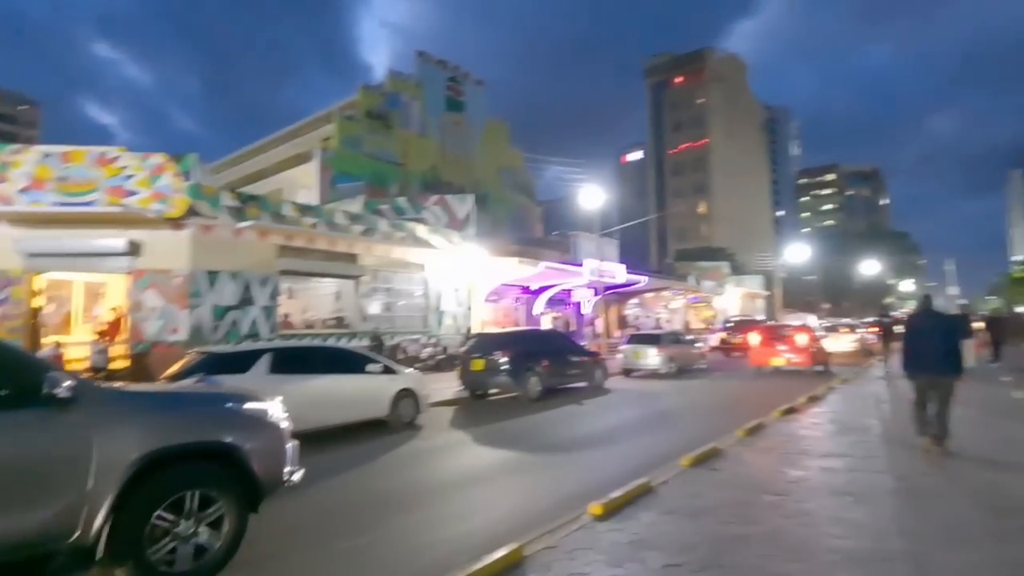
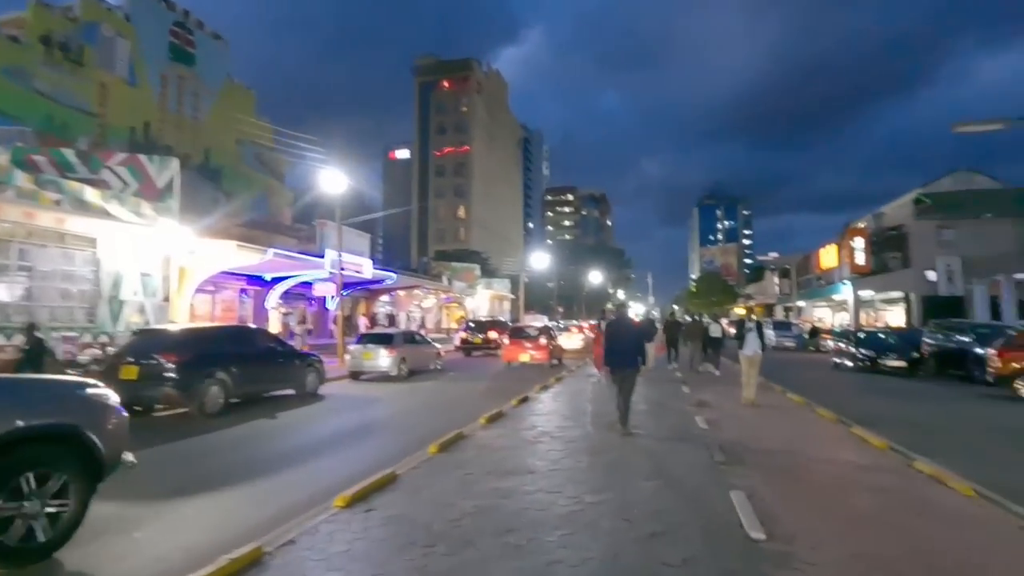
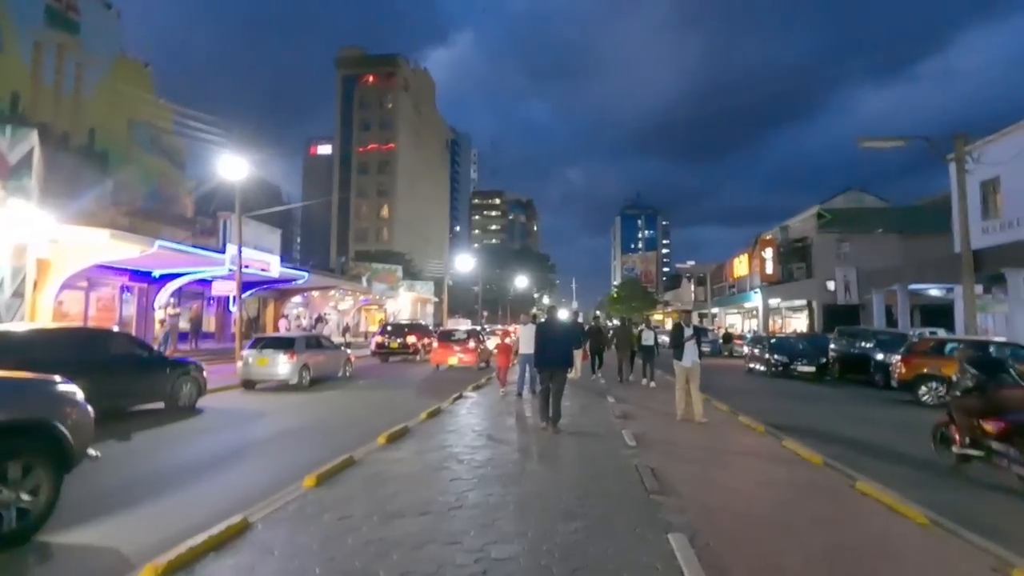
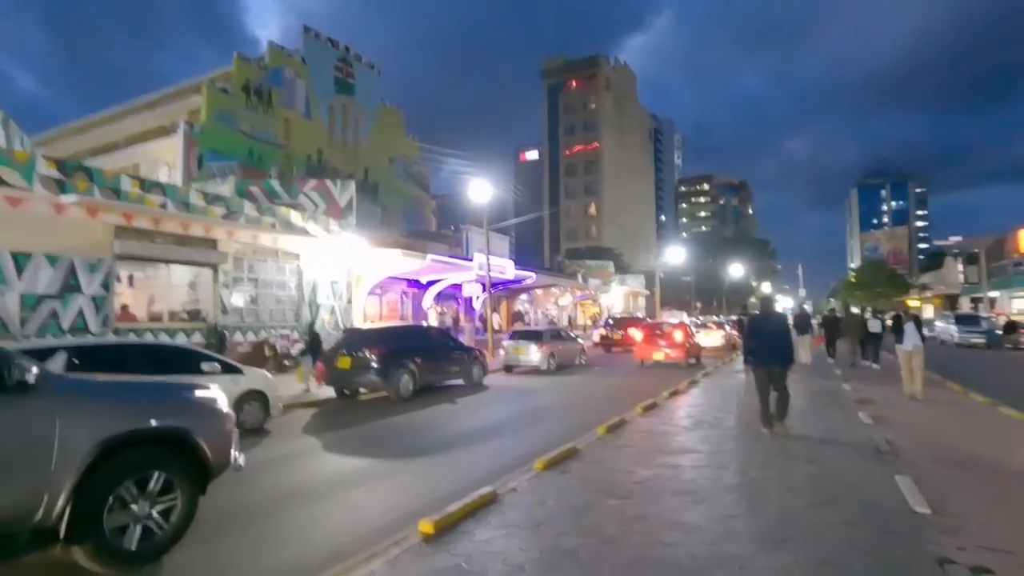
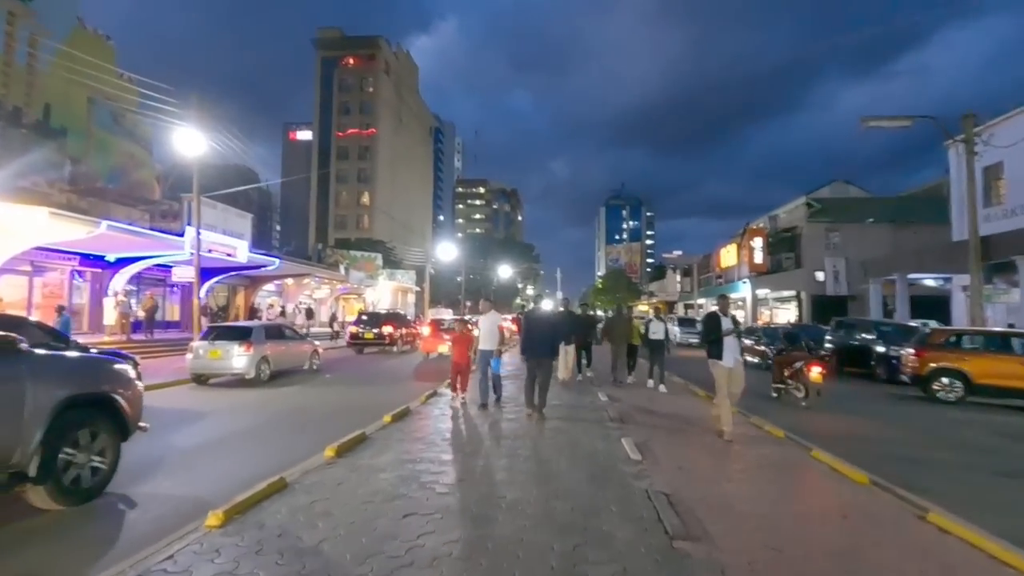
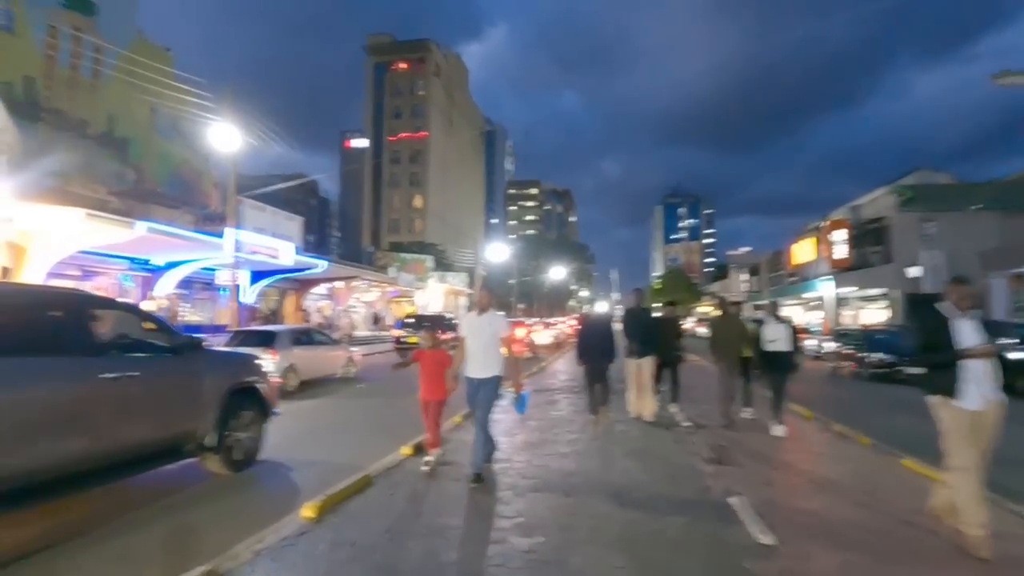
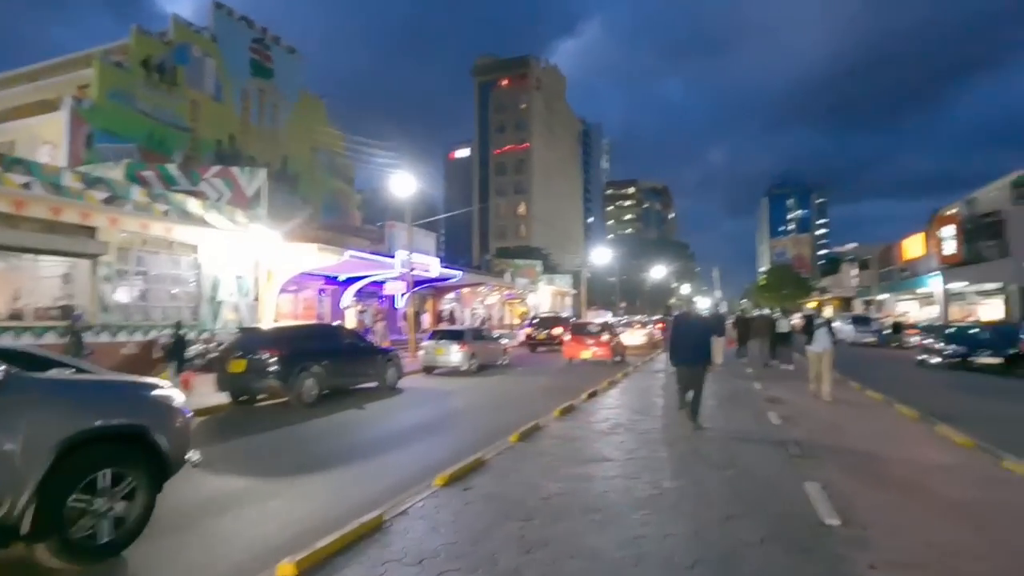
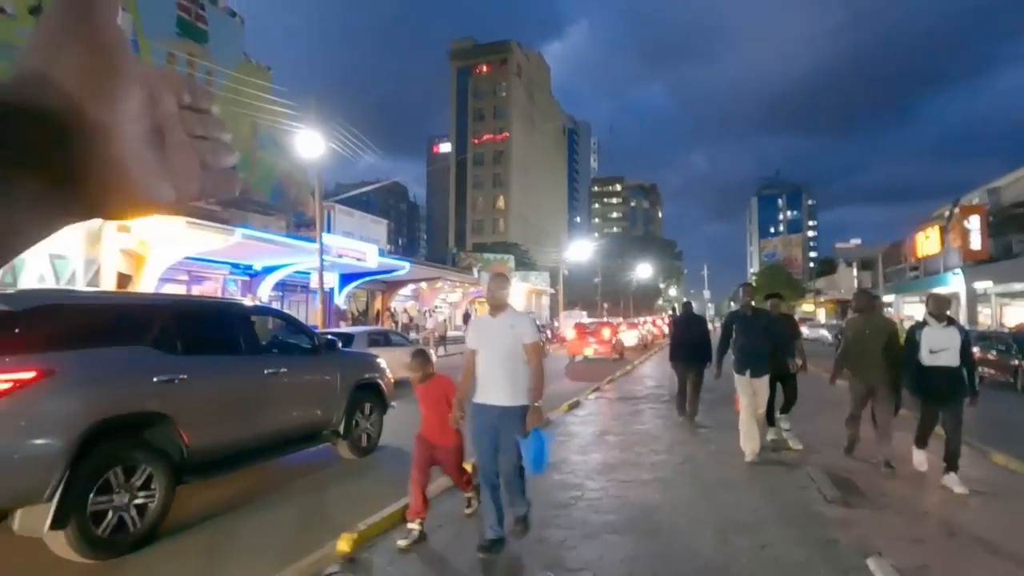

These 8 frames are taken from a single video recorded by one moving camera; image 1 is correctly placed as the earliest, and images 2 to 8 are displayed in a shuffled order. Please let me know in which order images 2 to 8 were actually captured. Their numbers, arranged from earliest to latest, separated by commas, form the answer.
4, 7, 2, 3, 5, 6, 8
